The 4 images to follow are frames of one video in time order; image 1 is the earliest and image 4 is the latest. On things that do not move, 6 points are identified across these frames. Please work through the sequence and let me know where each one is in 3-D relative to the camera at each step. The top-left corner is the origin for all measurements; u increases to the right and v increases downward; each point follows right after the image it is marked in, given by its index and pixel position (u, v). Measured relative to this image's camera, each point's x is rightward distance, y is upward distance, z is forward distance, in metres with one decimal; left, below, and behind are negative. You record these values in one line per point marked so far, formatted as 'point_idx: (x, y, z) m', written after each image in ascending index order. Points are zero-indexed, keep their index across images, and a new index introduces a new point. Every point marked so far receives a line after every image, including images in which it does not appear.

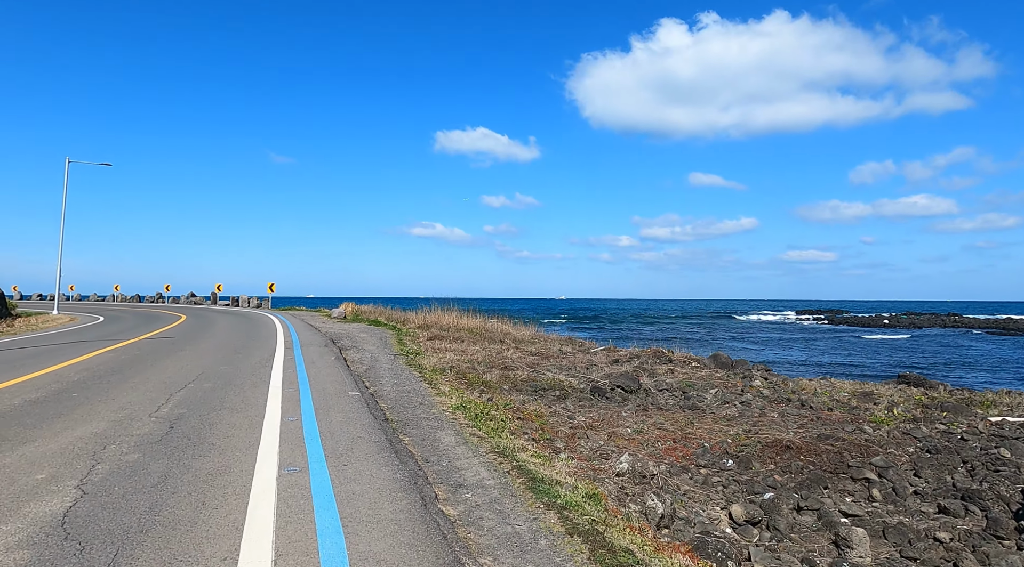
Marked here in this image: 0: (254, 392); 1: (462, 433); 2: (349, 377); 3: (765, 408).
0: (-3.5, -1.5, +9.8) m
1: (-0.5, -1.6, +7.5) m
2: (-2.7, -1.6, +11.8) m
3: (+3.8, -1.9, +10.8) m
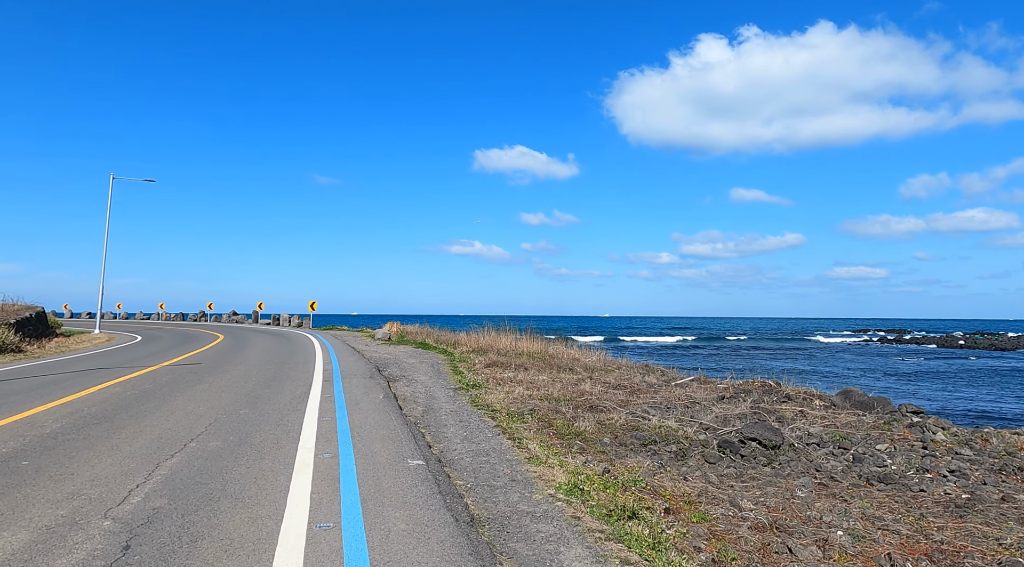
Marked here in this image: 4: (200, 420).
0: (-2.3, -1.7, +6.9) m
1: (+0.6, -1.7, +4.5) m
2: (-1.3, -1.8, +8.8) m
3: (+5.1, -2.1, +7.5) m
4: (-4.1, -1.8, +9.3) m
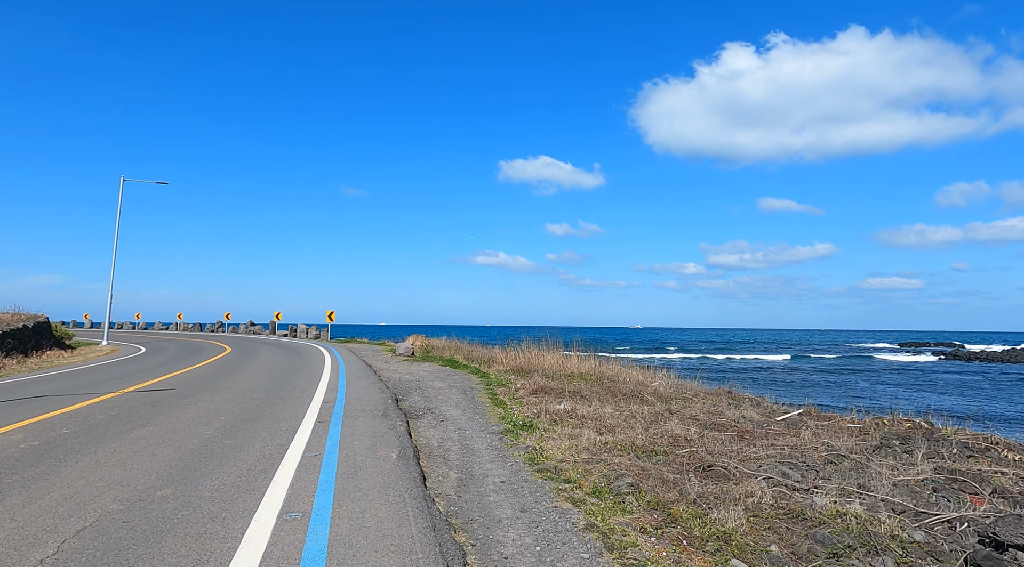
0: (-1.6, -1.6, +2.8) m
1: (+1.2, -1.6, +0.3) m
2: (-0.5, -1.8, +4.7) m
3: (+5.8, -2.1, +3.1) m
4: (-3.3, -1.7, +5.3) m
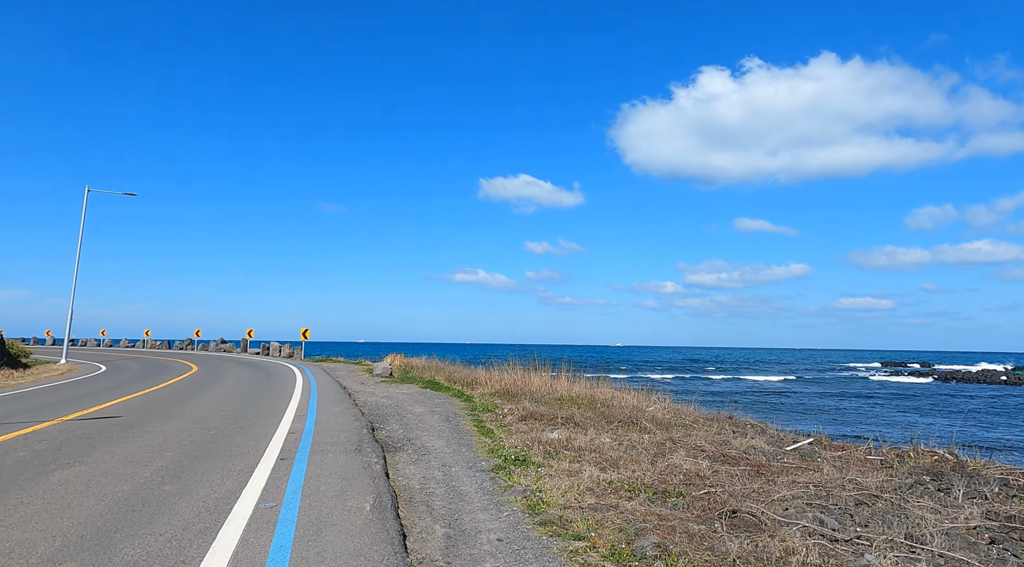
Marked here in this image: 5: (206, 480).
0: (-1.4, -1.6, +1.5) m
1: (+1.4, -1.6, -0.9) m
2: (-0.5, -1.8, +3.4) m
3: (+5.9, -2.1, +2.0) m
4: (-3.2, -1.8, +3.9) m
5: (-3.1, -2.0, +7.2) m
